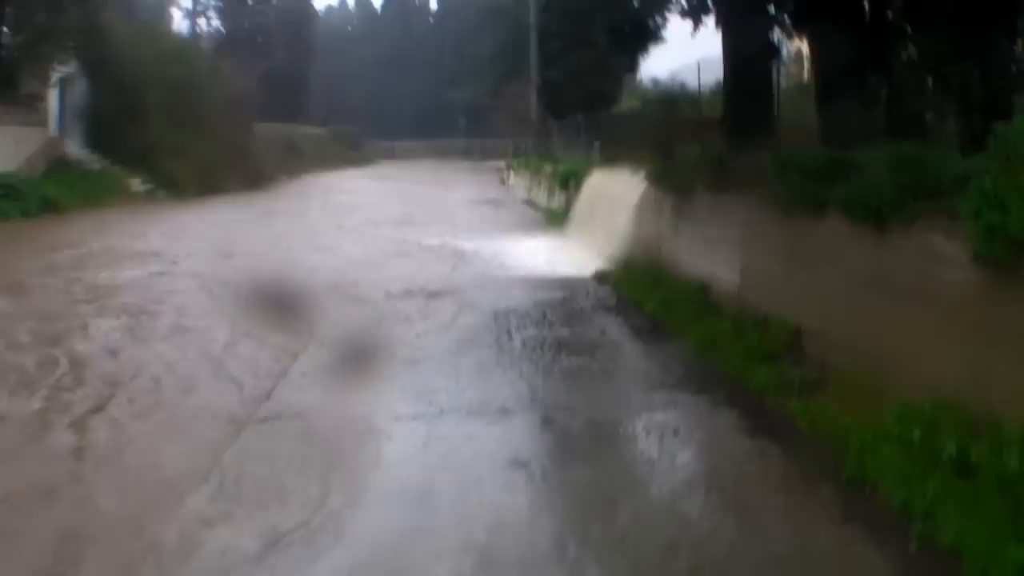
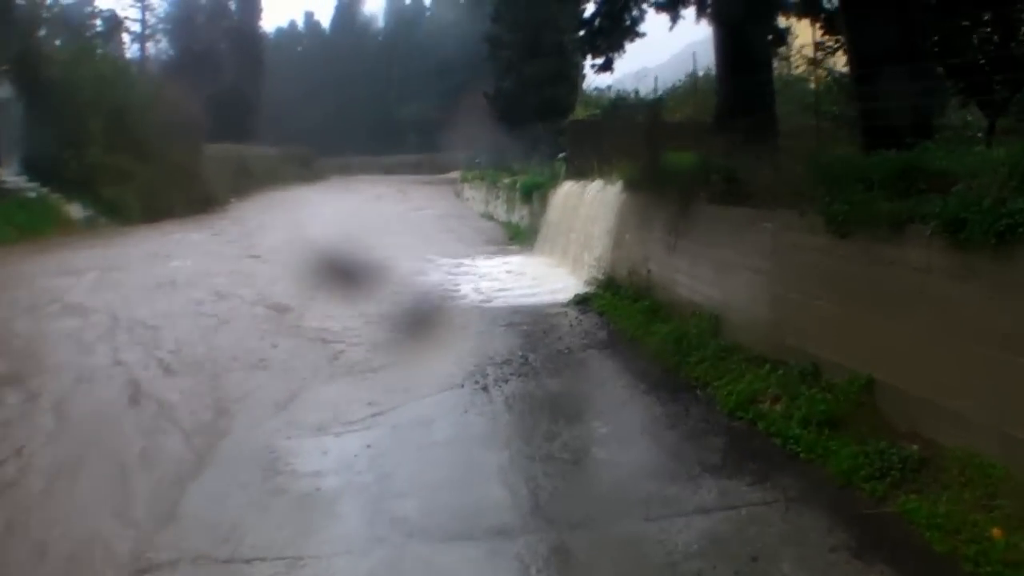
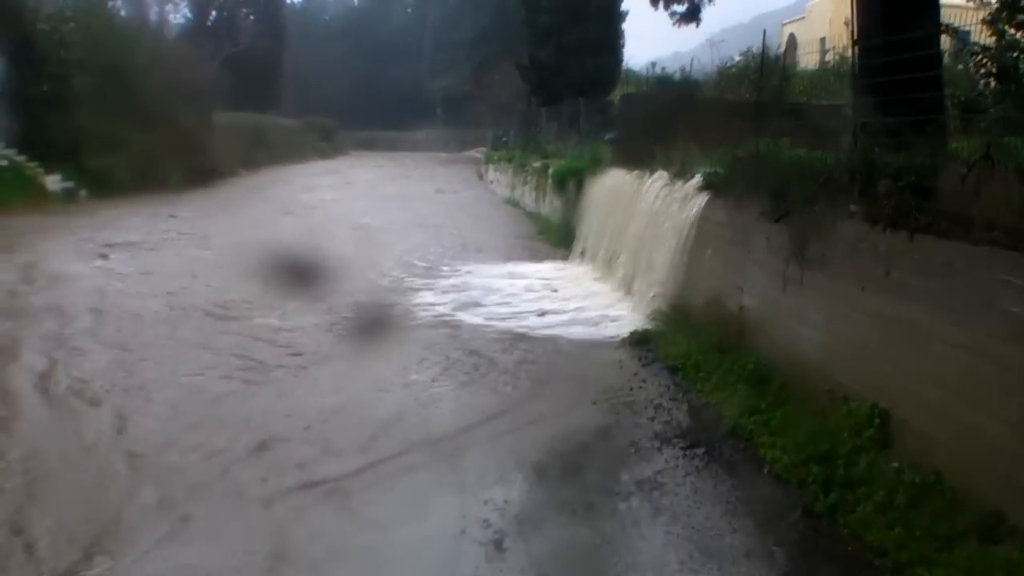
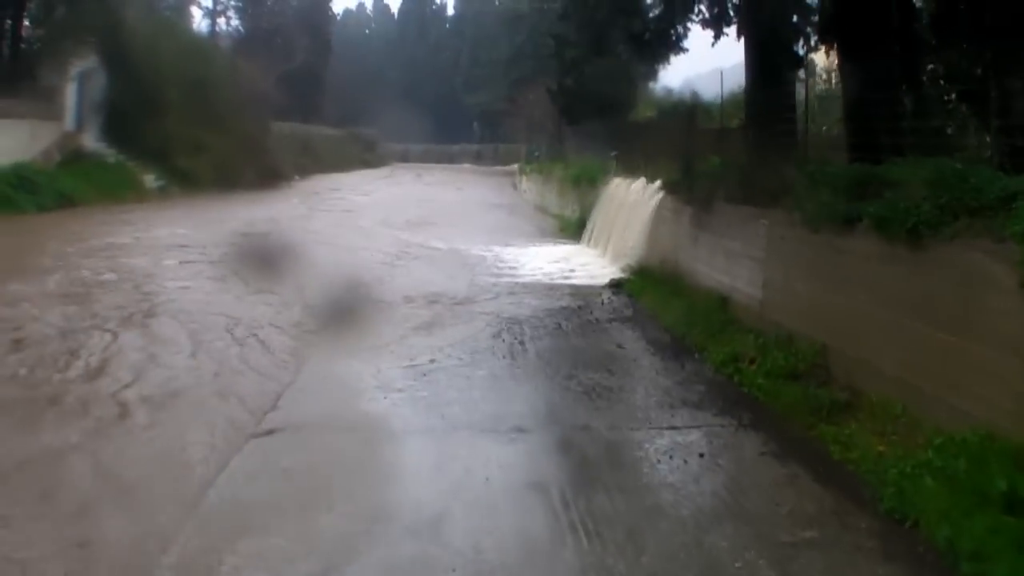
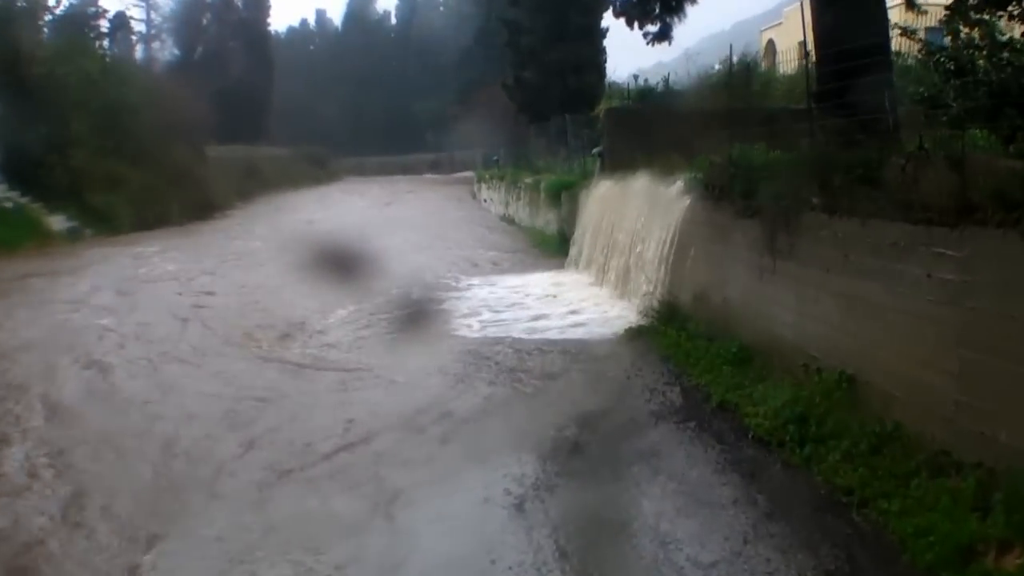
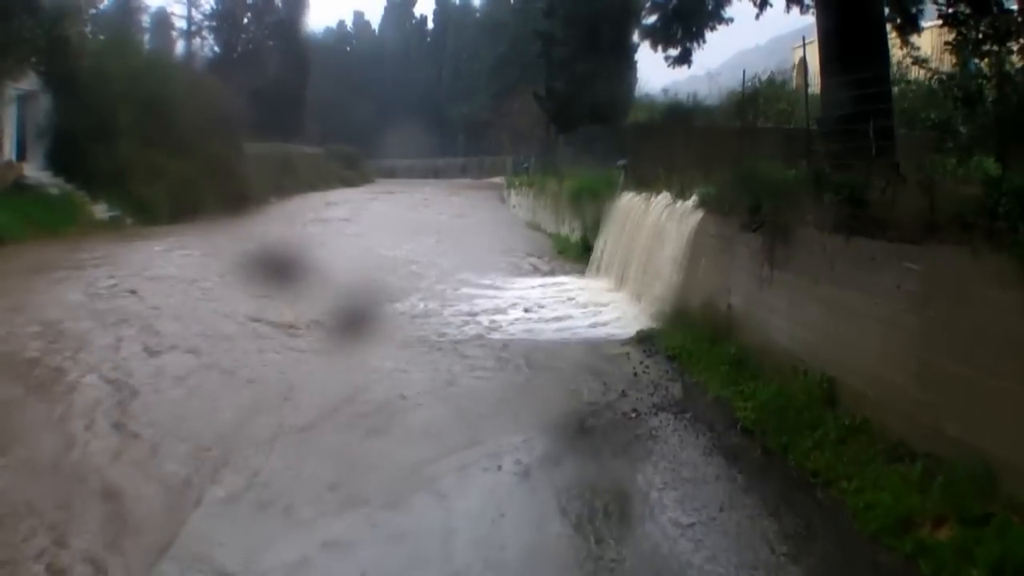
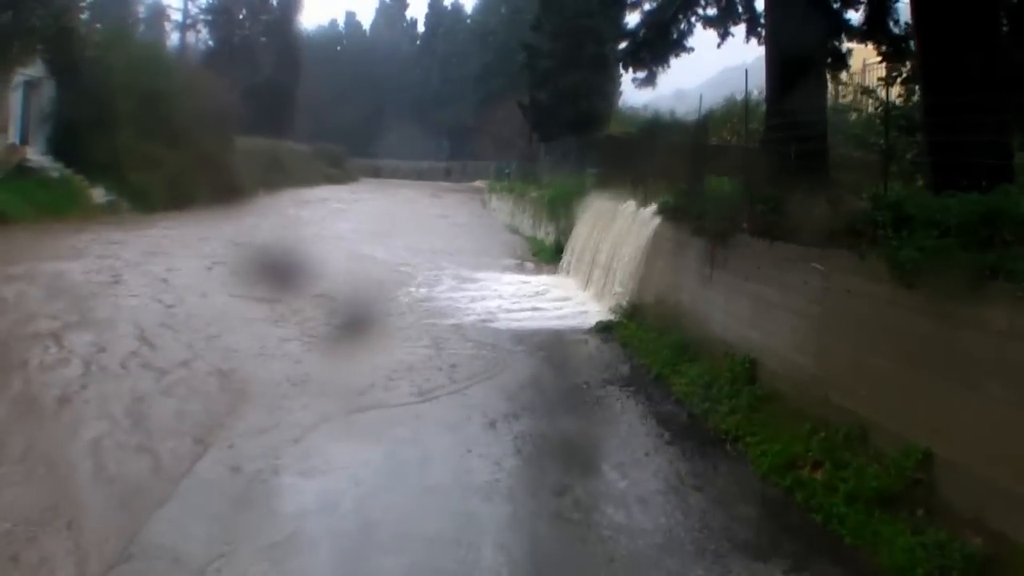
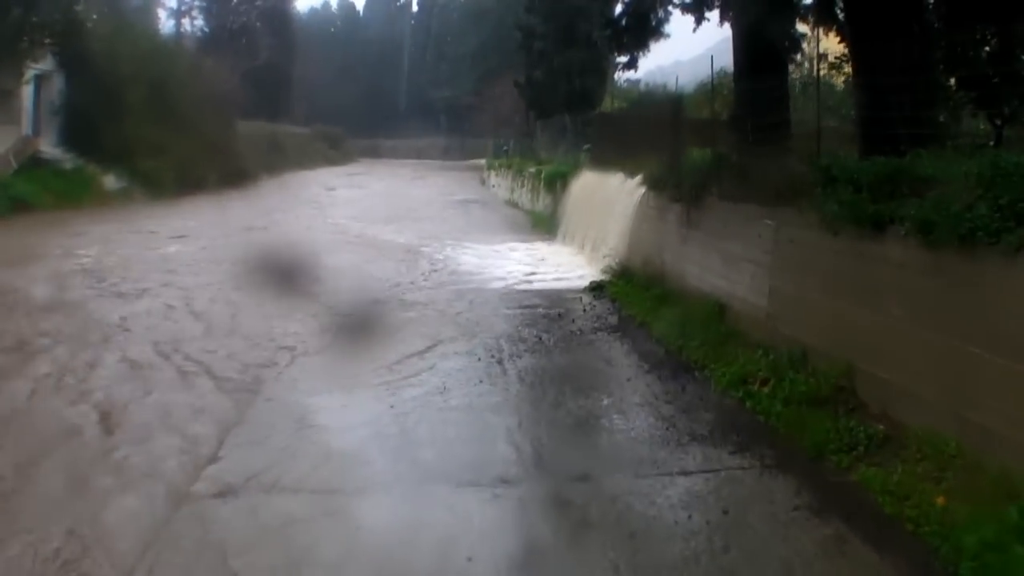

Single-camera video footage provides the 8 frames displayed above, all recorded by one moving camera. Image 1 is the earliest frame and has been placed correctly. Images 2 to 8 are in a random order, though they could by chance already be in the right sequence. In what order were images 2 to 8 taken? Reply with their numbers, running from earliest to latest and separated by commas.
4, 8, 2, 7, 6, 5, 3
